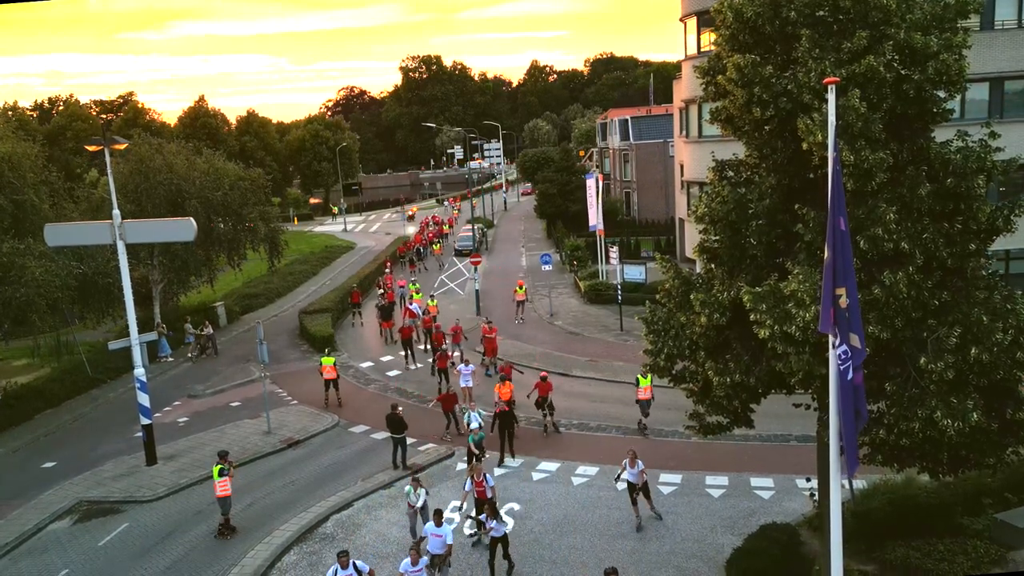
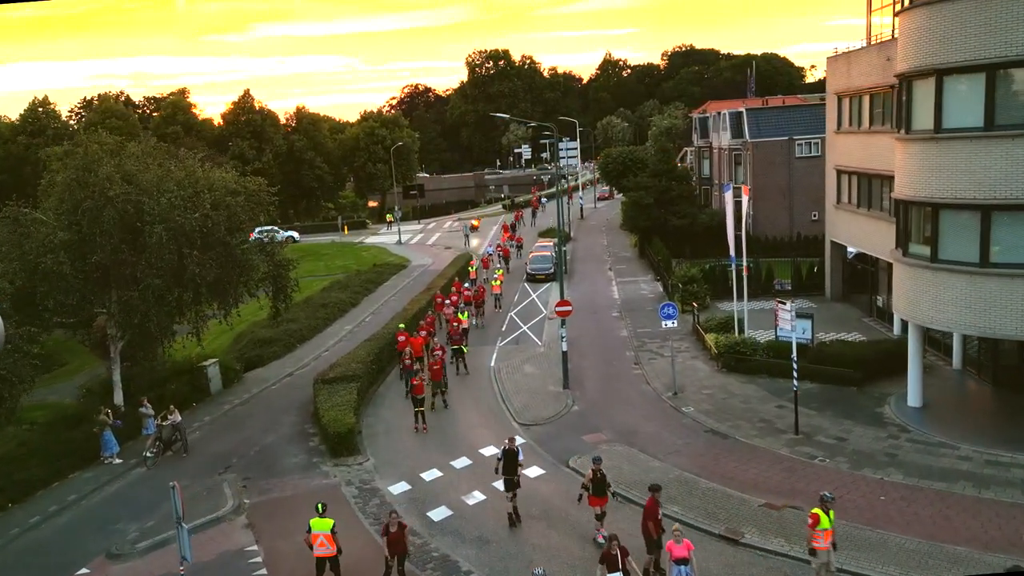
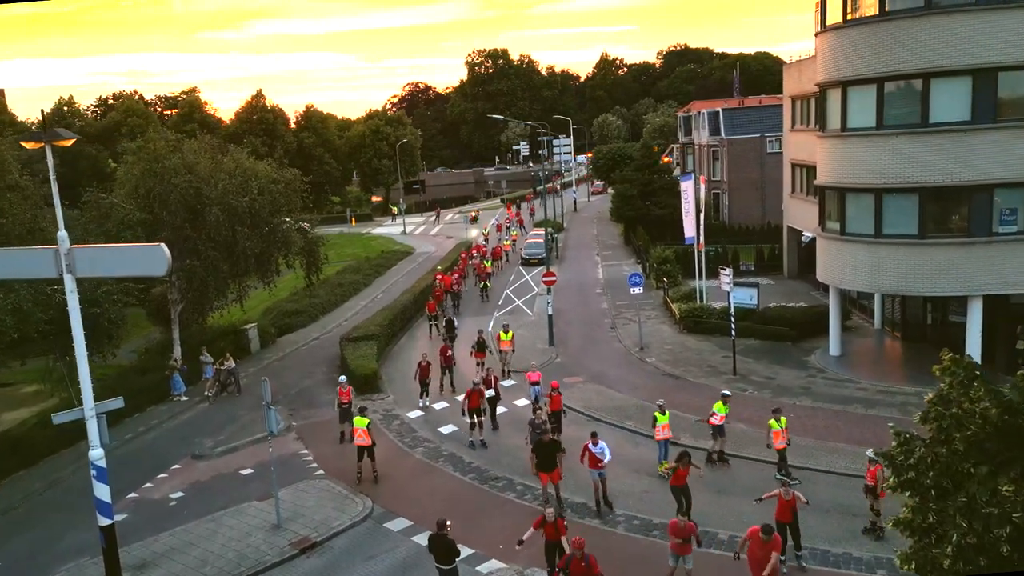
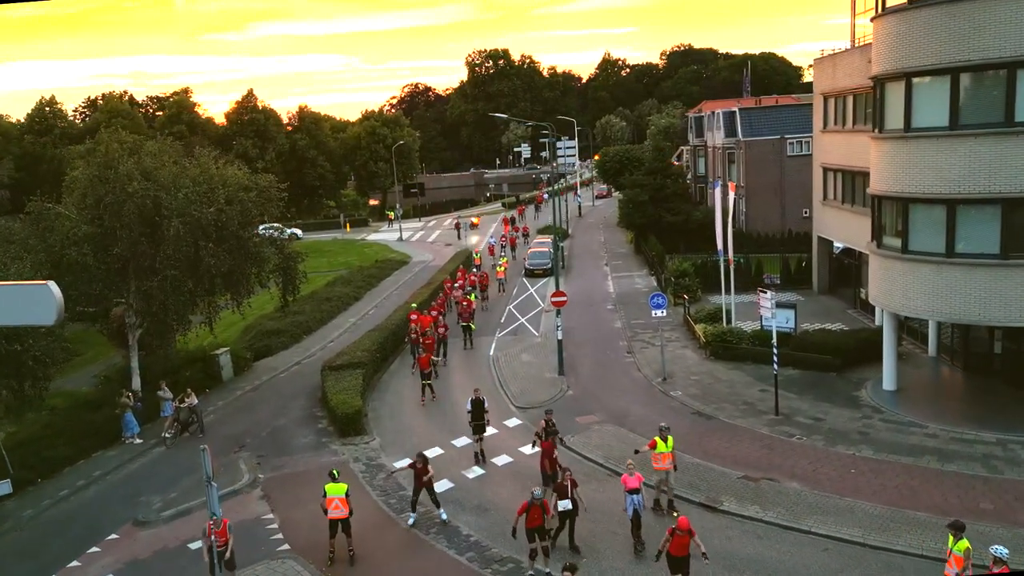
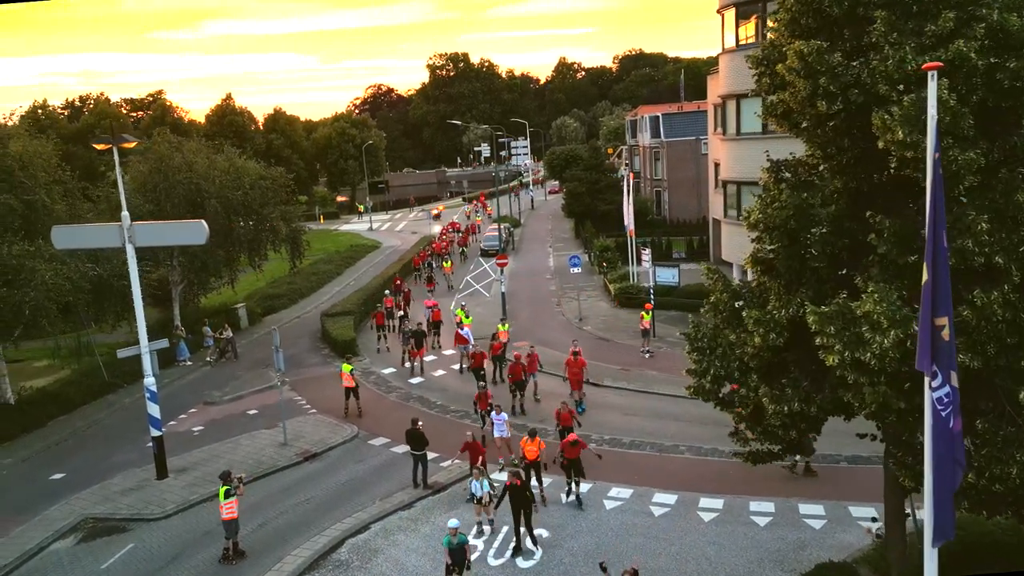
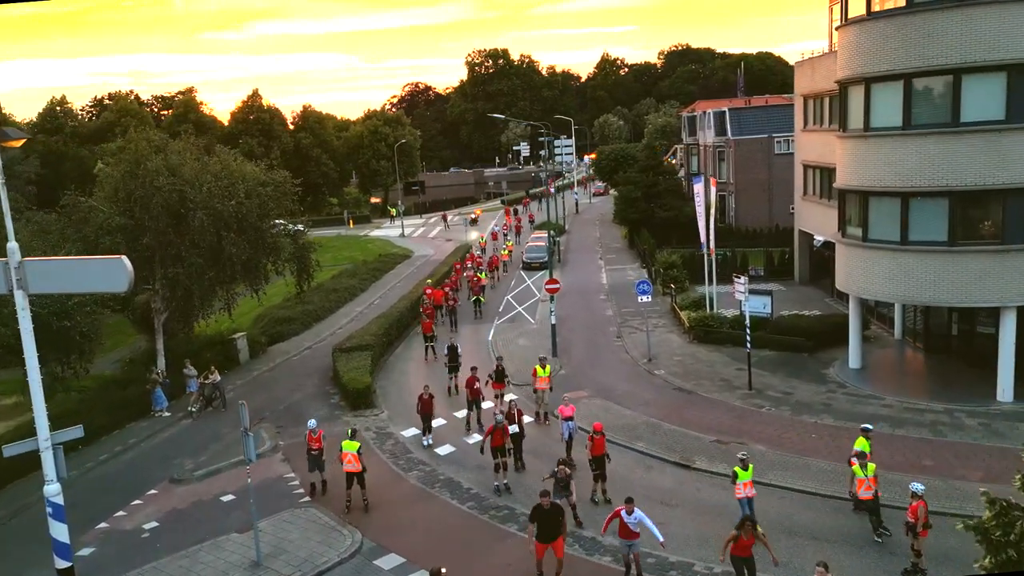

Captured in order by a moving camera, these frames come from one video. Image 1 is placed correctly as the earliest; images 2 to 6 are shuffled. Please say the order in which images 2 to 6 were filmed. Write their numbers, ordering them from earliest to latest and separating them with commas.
5, 3, 6, 4, 2
